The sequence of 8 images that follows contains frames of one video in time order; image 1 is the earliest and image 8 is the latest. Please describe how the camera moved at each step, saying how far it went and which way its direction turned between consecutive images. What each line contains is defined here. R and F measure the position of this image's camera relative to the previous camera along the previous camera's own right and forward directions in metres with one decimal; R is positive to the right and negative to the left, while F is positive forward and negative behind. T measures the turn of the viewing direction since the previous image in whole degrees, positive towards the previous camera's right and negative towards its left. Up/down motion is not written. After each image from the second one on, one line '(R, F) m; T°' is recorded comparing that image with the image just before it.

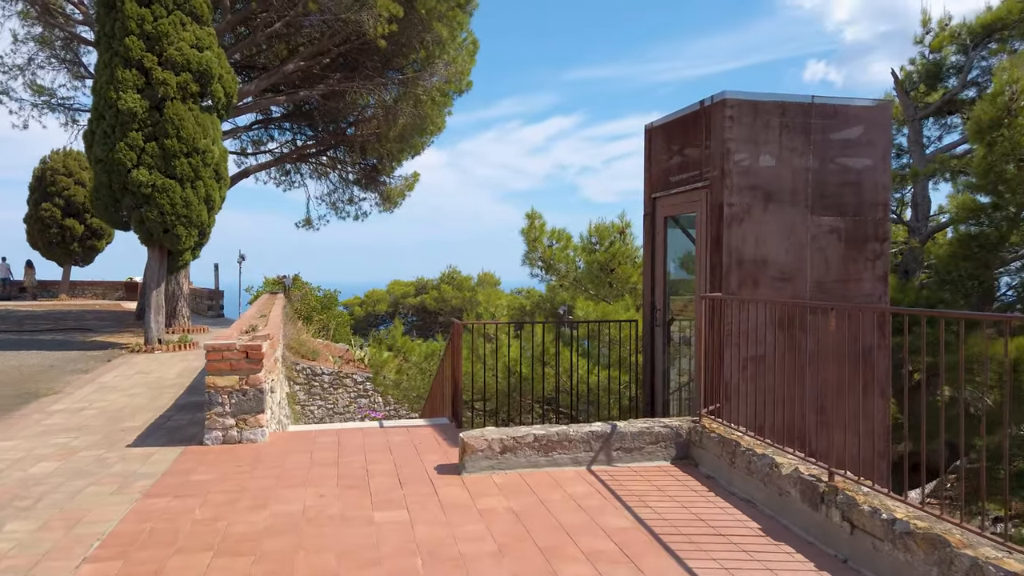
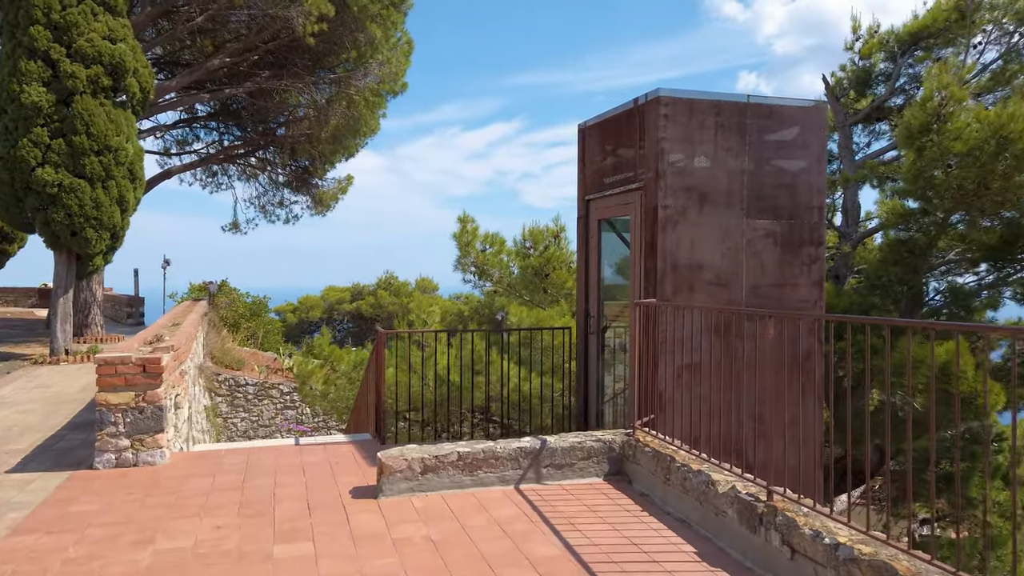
(+0.1, +0.3) m; +5°
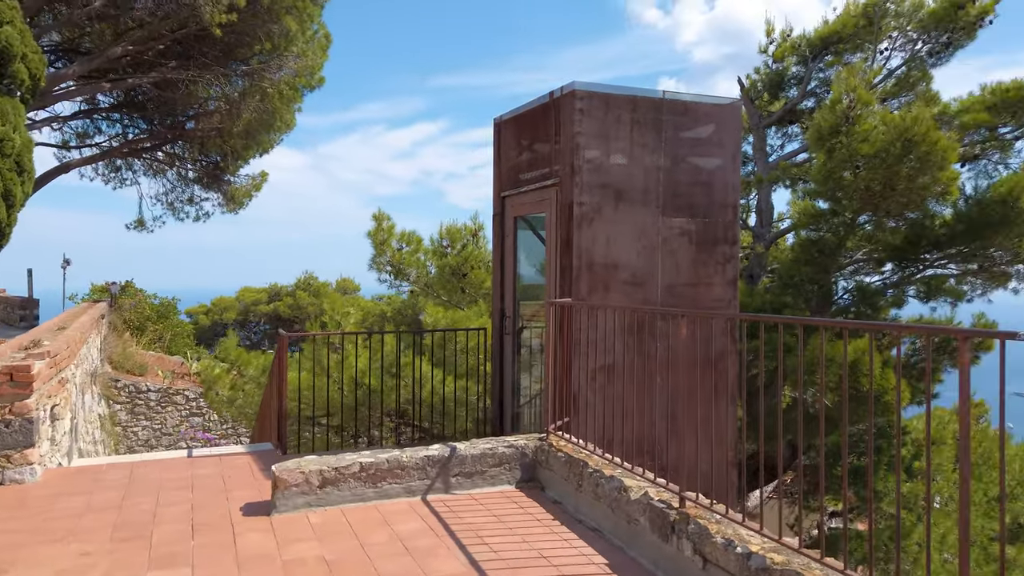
(+0.1, +0.2) m; +6°
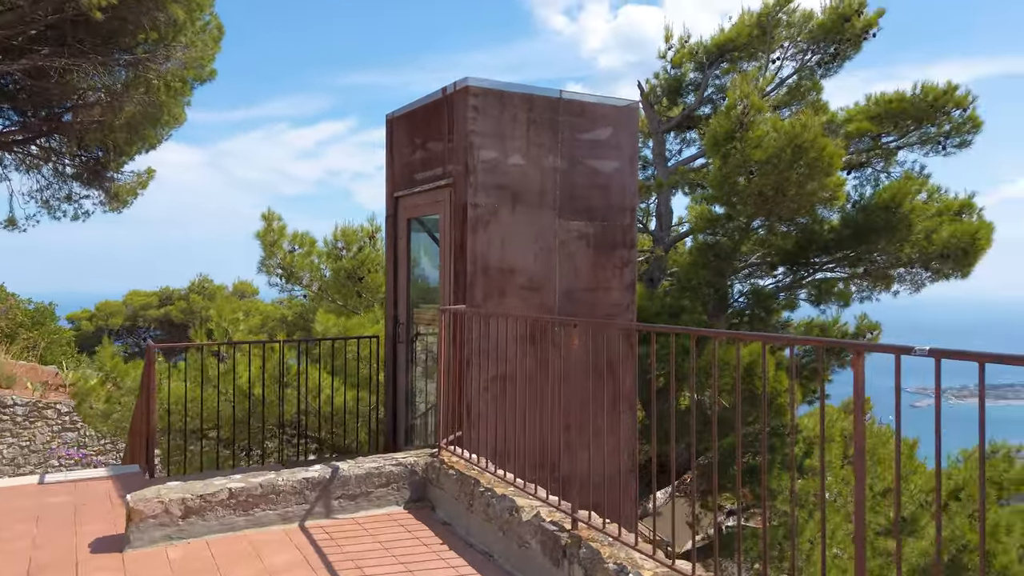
(+0.1, +0.2) m; +7°
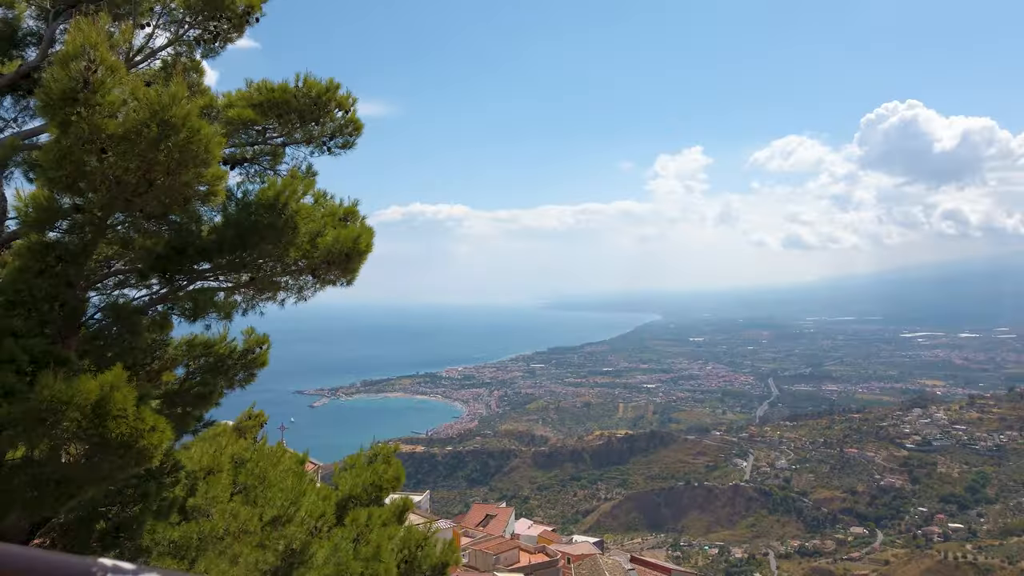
(+0.8, +1.3) m; +43°
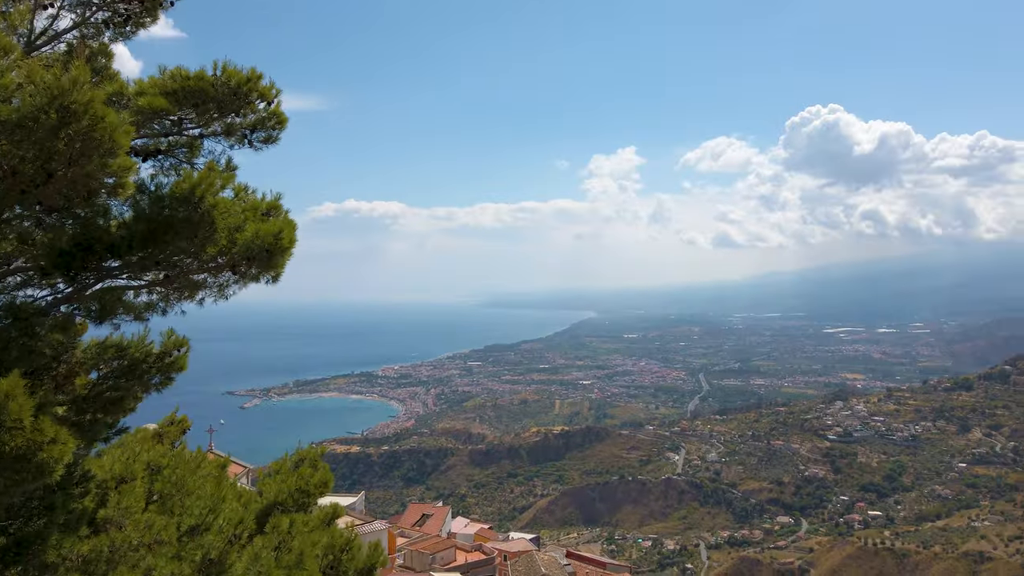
(+0.1, +0.2) m; +5°
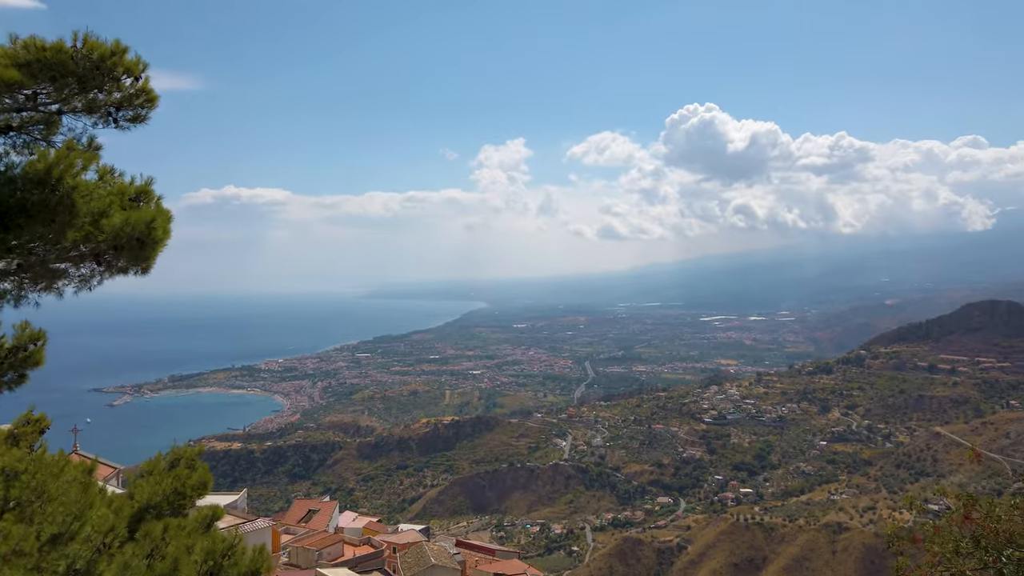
(0.0, 0.0) m; +8°
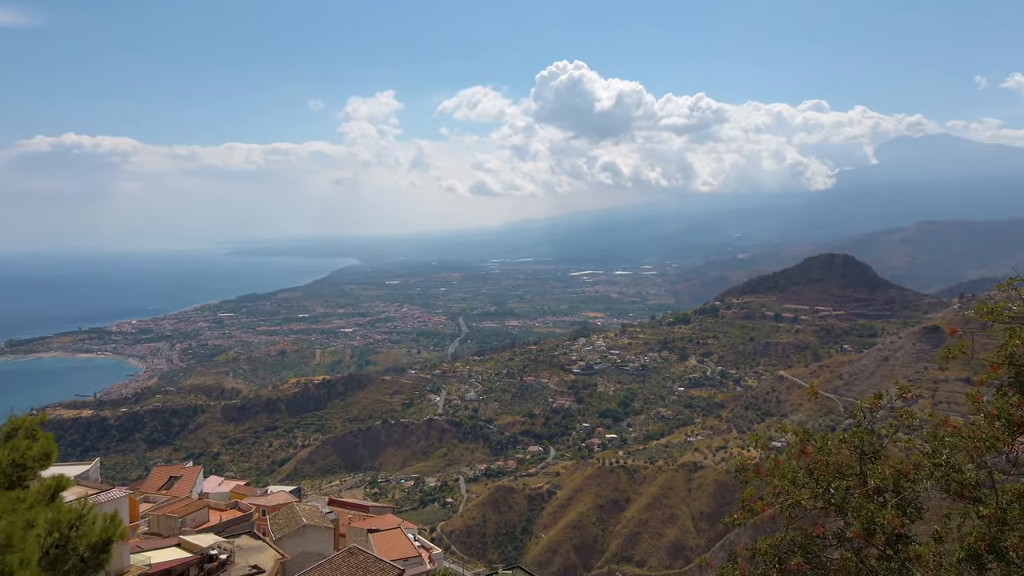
(0.0, 0.0) m; +10°
